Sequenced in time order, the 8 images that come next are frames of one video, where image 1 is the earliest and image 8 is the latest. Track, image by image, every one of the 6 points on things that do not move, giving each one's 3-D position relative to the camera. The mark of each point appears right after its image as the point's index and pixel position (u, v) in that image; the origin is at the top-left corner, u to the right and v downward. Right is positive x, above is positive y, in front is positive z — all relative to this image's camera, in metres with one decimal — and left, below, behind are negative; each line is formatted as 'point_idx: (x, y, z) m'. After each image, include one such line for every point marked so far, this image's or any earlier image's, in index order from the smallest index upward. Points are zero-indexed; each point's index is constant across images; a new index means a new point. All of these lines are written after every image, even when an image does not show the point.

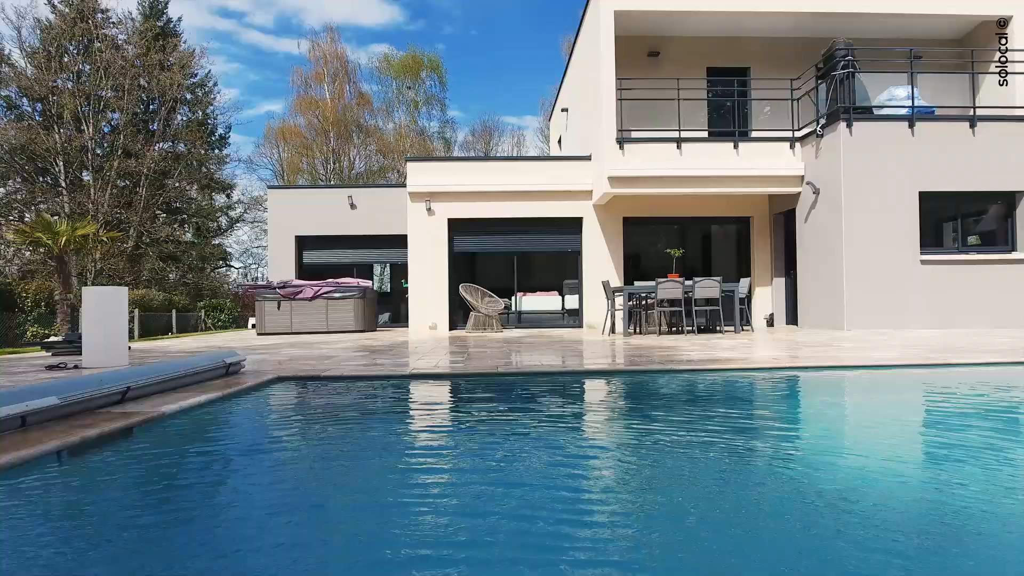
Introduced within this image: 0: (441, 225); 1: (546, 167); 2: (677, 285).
0: (-1.4, +1.2, +12.3) m
1: (+0.6, +2.3, +12.4) m
2: (+2.5, 0.0, +10.0) m
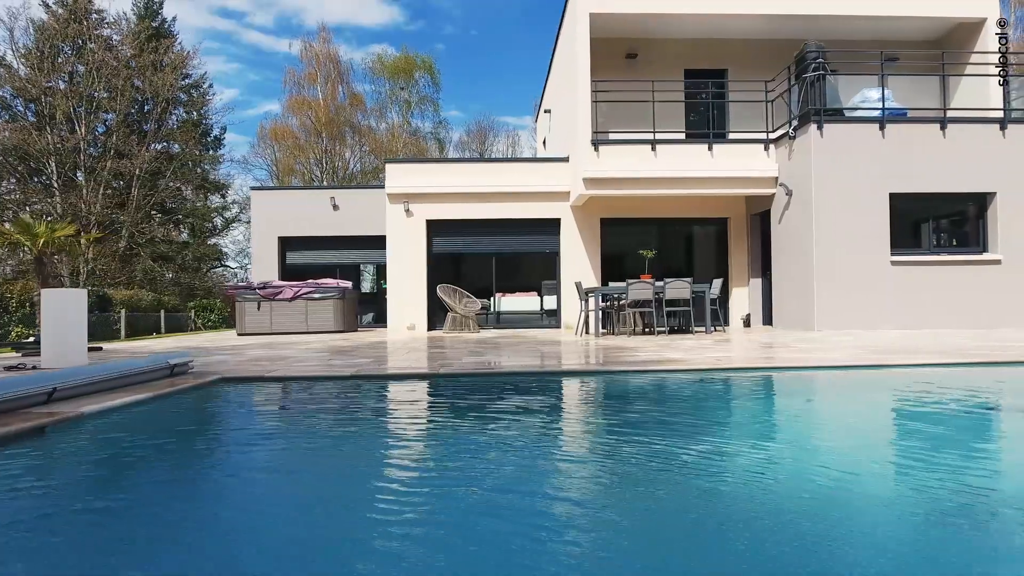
0: (-1.8, +1.2, +12.4) m
1: (+0.2, +2.3, +12.4) m
2: (+2.1, 0.0, +10.0) m
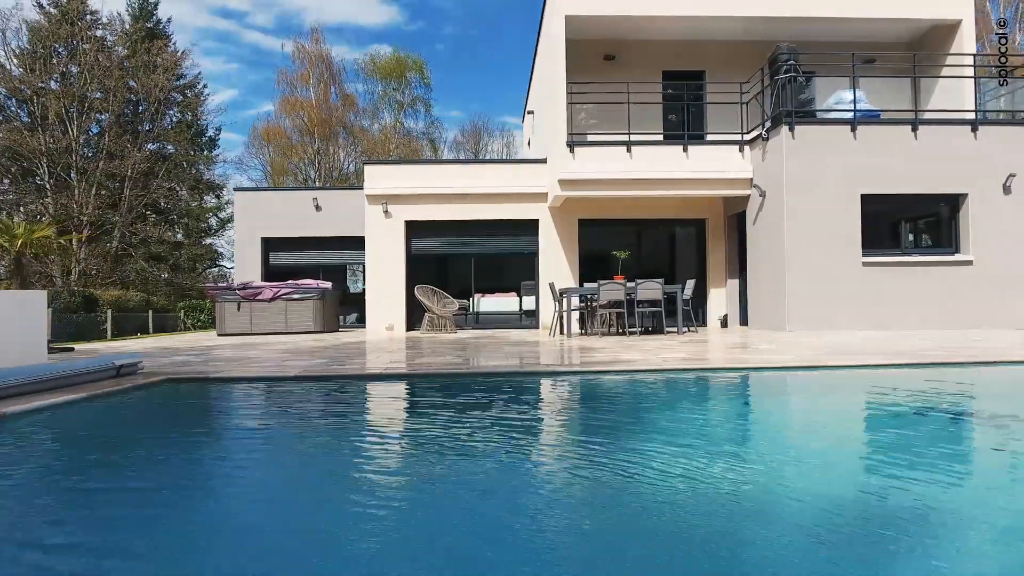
0: (-2.2, +1.2, +12.5) m
1: (-0.2, +2.3, +12.5) m
2: (+1.6, 0.0, +10.1) m
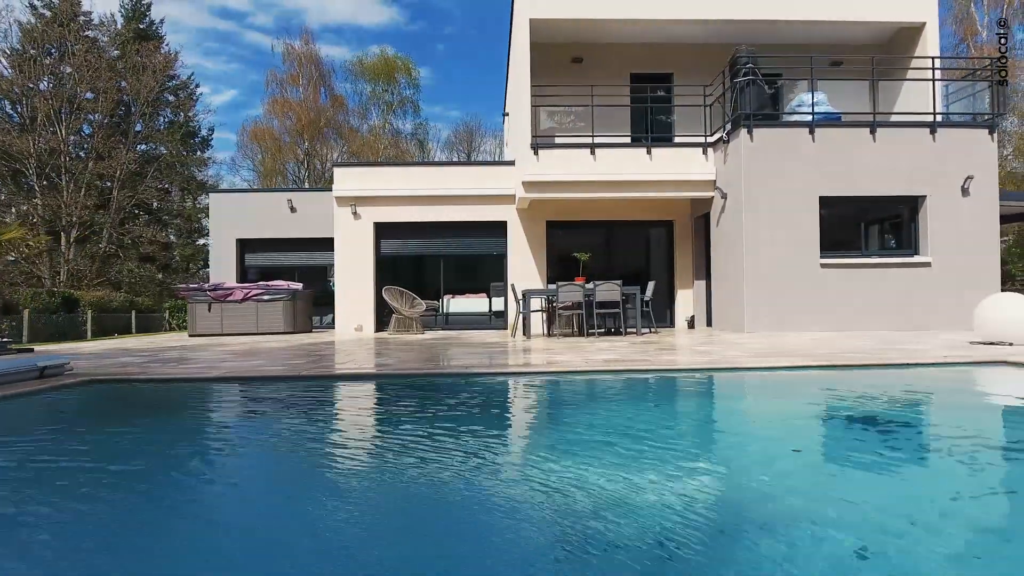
0: (-2.8, +1.2, +12.5) m
1: (-0.8, +2.3, +12.6) m
2: (+1.0, 0.0, +10.2) m
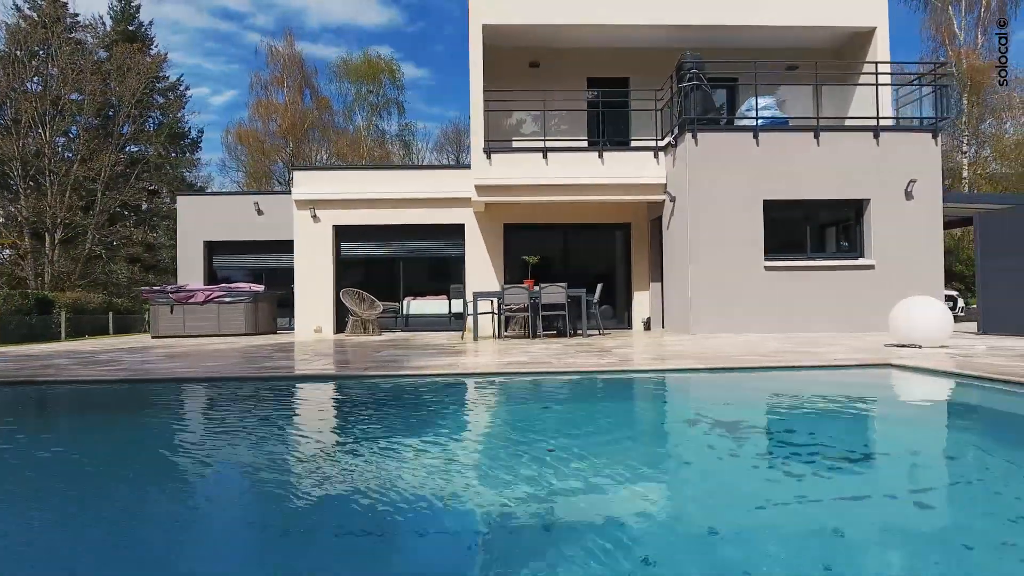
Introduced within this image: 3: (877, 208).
0: (-3.7, +1.1, +12.7) m
1: (-1.7, +2.2, +12.7) m
2: (+0.2, 0.0, +10.3) m
3: (+6.0, +1.3, +10.6) m
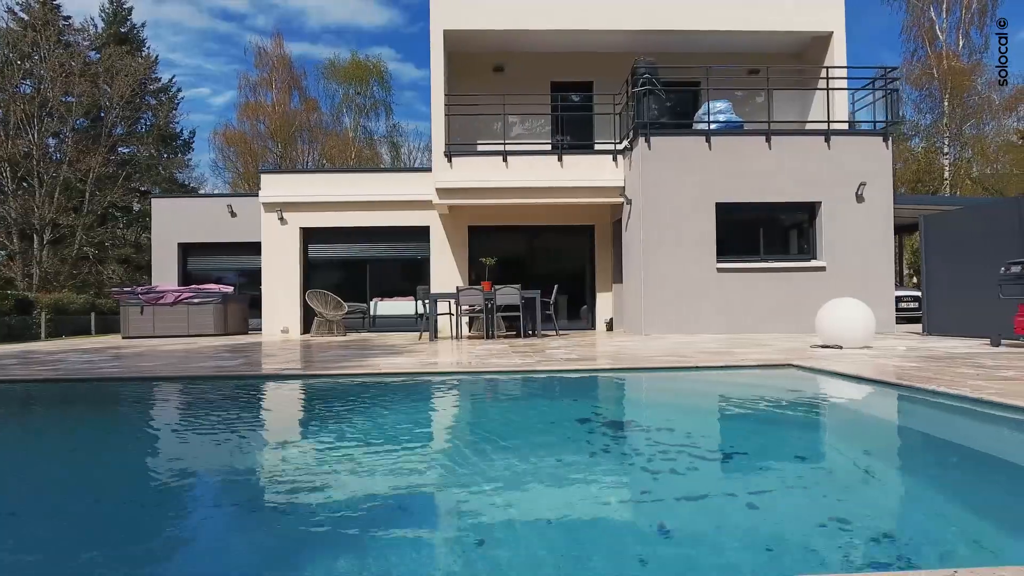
0: (-4.4, +1.1, +12.9) m
1: (-2.4, +2.2, +12.9) m
2: (-0.5, -0.1, +10.5) m
3: (+5.3, +1.3, +10.7) m
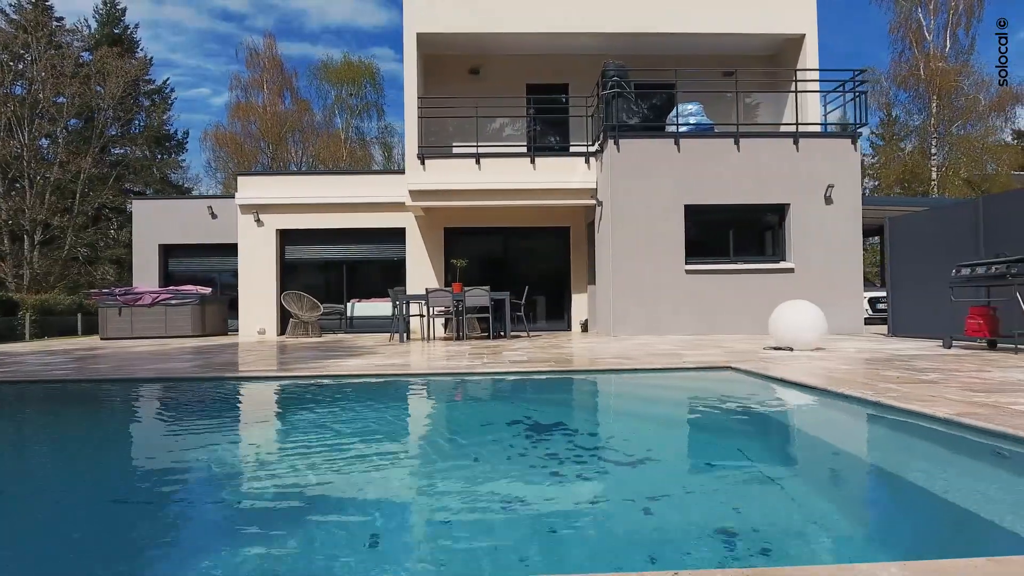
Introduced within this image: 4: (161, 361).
0: (-4.9, +1.1, +13.0) m
1: (-2.9, +2.2, +13.0) m
2: (-1.0, -0.1, +10.6) m
3: (+4.8, +1.3, +10.8) m
4: (-5.0, -1.0, +9.1) m
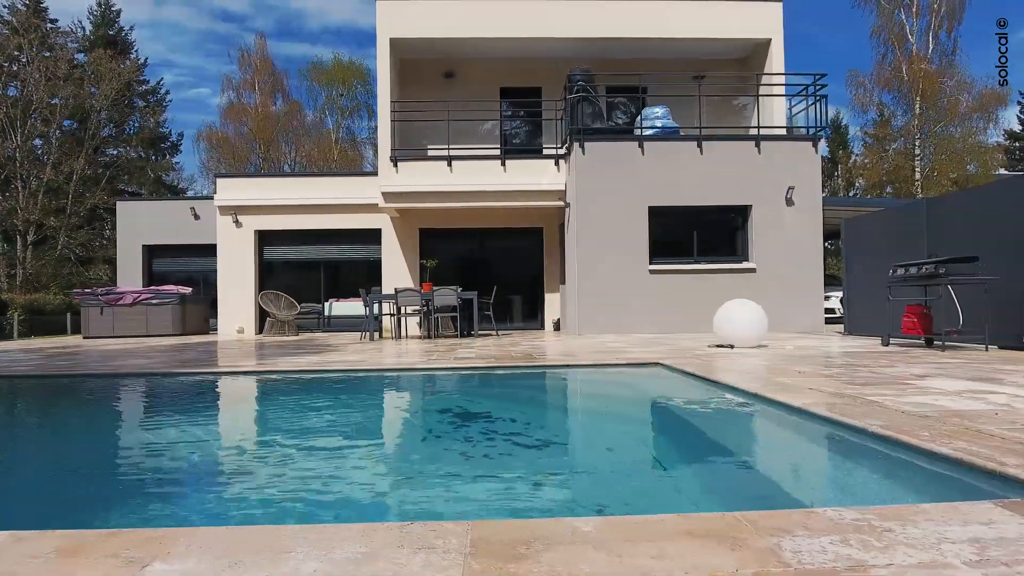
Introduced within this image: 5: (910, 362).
0: (-5.4, +1.1, +13.2) m
1: (-3.4, +2.2, +13.2) m
2: (-1.6, -0.1, +10.8) m
3: (+4.2, +1.3, +11.1) m
4: (-5.5, -1.0, +9.4) m
5: (+3.8, -0.7, +6.1) m
